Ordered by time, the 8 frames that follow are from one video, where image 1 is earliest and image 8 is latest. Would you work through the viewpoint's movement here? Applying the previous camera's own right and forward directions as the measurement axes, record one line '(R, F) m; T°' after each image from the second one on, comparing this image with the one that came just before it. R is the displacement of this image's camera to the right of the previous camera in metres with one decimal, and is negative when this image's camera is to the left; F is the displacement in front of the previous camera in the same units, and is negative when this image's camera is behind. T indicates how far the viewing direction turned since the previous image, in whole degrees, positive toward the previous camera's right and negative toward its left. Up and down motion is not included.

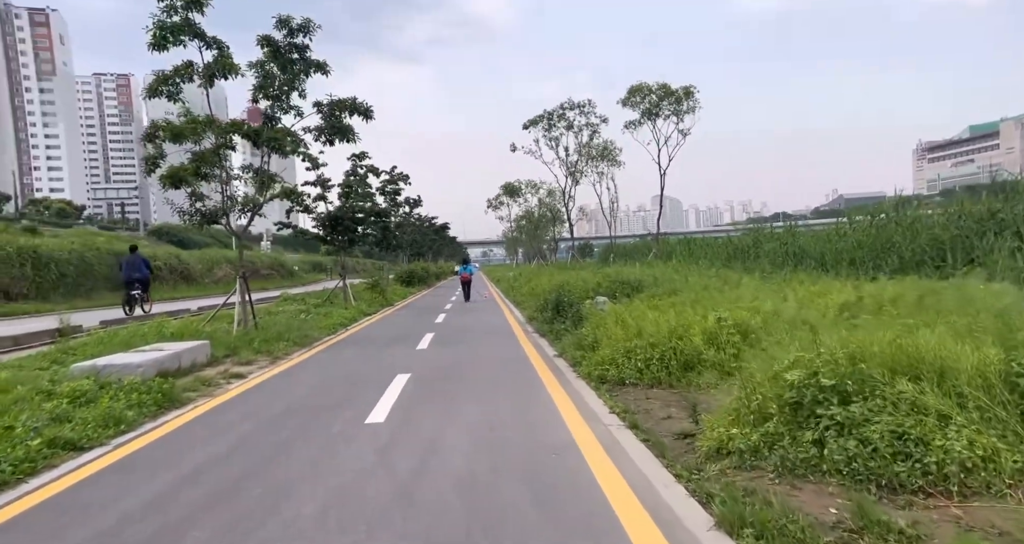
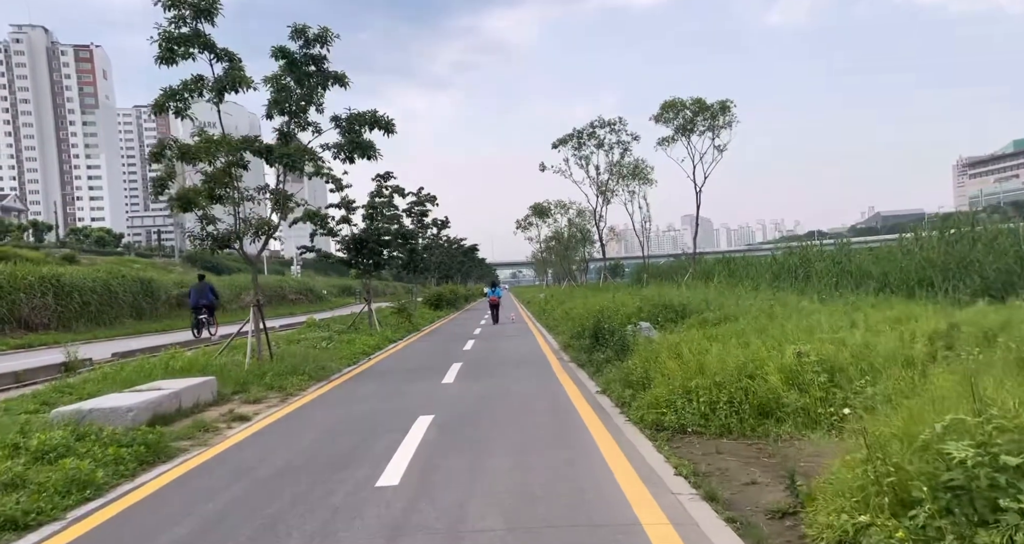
(-0.1, +1.1) m; -3°
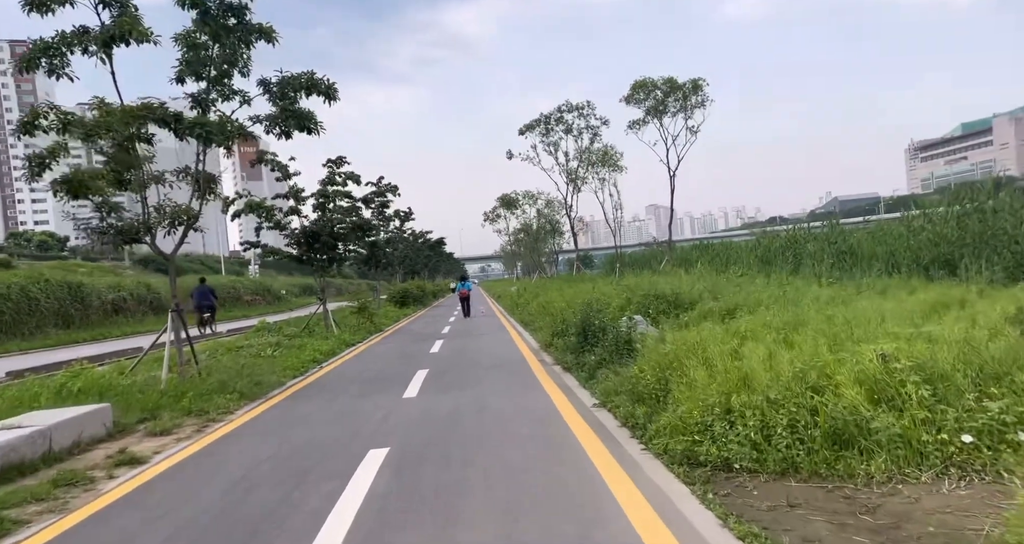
(0.0, +1.8) m; +3°
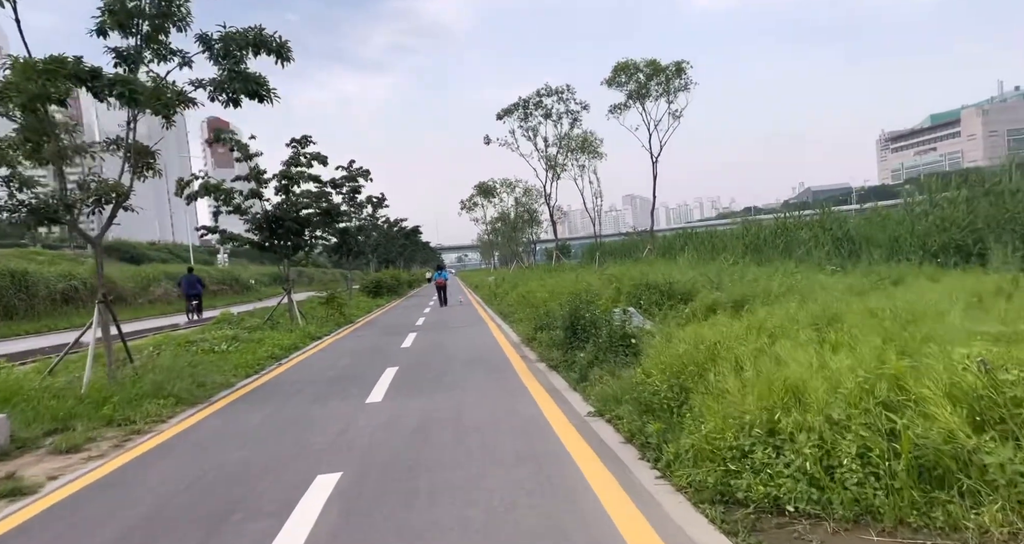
(0.0, +1.1) m; +2°
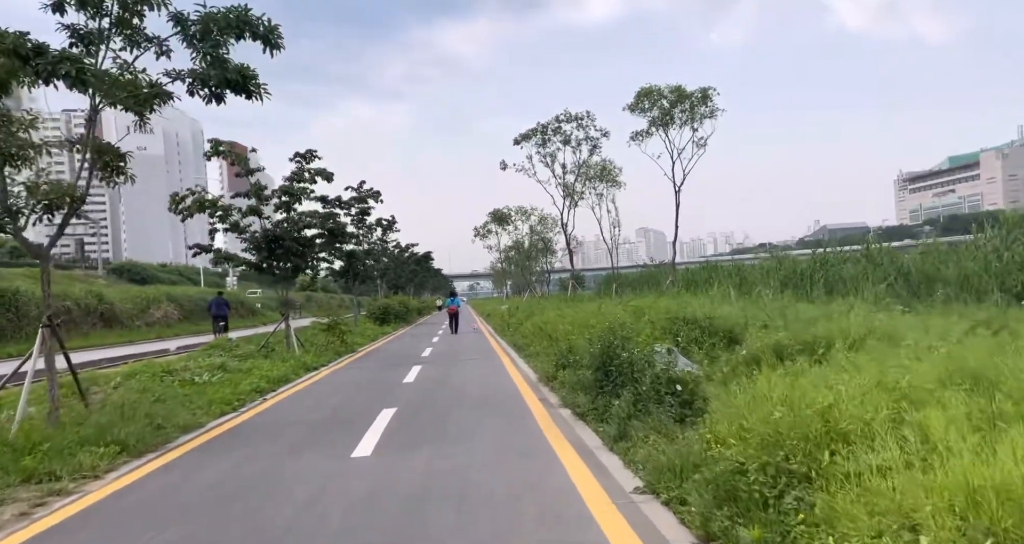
(-0.1, +1.4) m; -1°
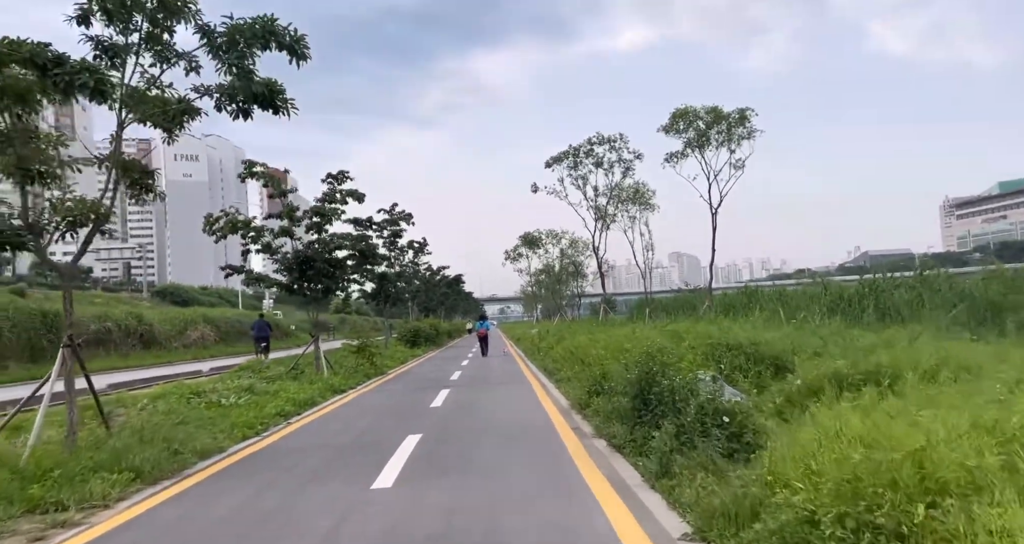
(0.0, +0.4) m; -3°
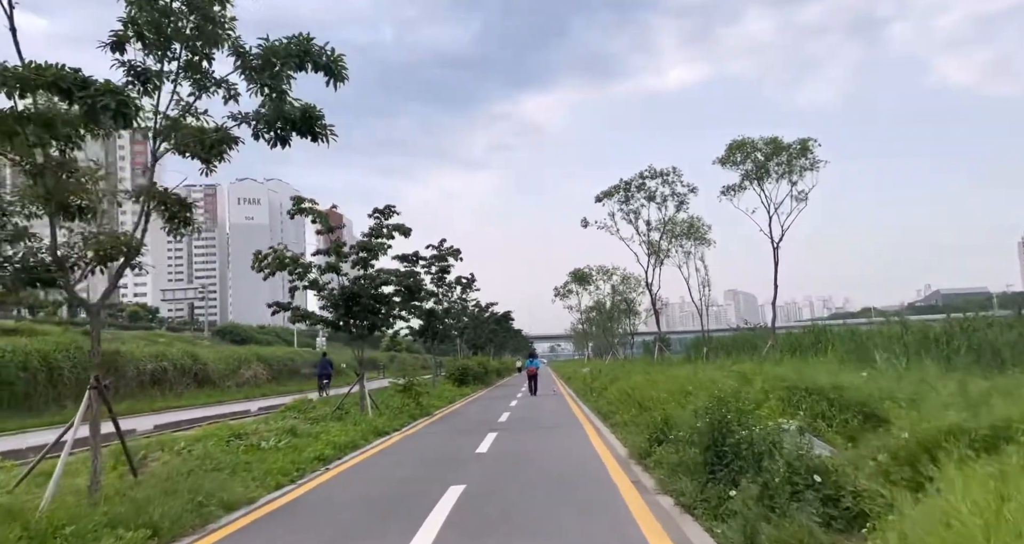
(0.0, +0.7) m; -4°
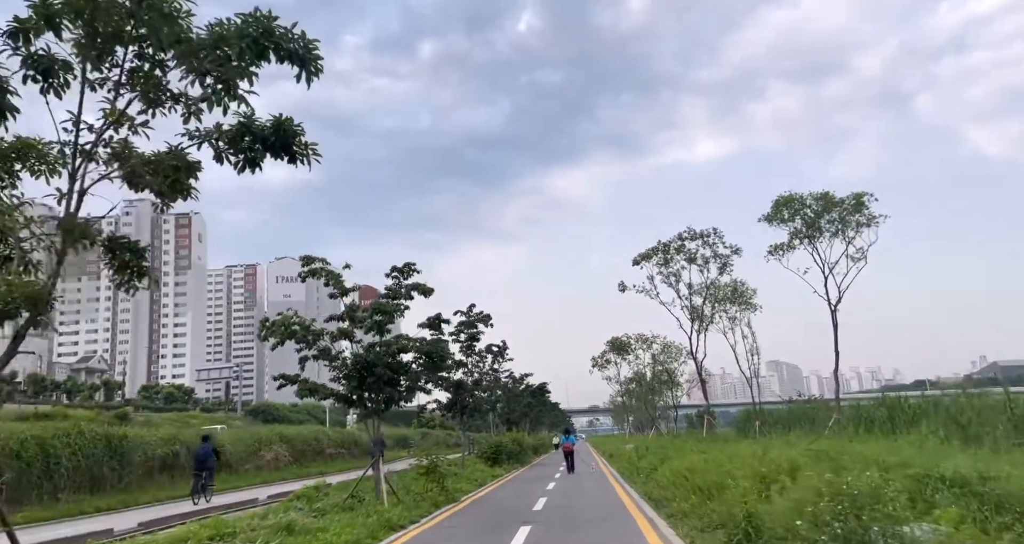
(0.0, +1.8) m; -3°
